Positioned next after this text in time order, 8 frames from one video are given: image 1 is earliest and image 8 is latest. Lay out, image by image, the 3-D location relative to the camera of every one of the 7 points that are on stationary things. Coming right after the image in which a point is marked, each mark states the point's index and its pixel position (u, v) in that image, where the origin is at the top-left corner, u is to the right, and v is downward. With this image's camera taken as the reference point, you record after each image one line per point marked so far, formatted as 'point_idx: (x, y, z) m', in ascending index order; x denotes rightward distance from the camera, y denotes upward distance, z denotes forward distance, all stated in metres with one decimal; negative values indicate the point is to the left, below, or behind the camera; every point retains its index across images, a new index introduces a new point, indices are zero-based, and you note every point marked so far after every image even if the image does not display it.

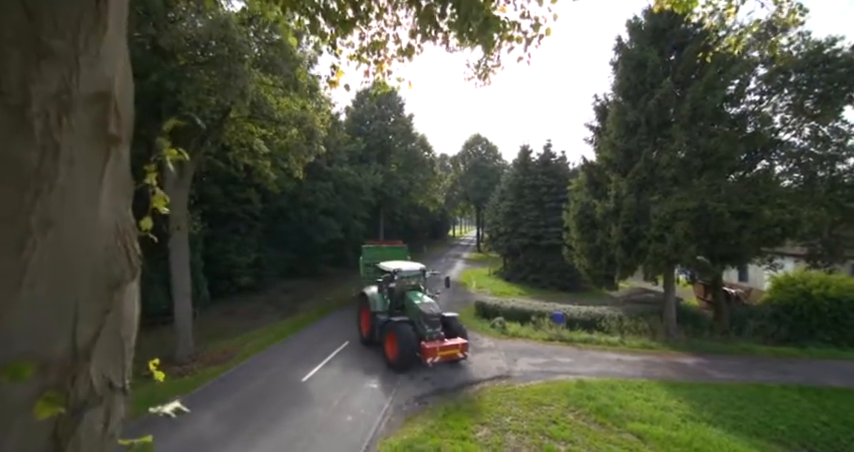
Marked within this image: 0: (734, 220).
0: (+11.8, +0.3, +13.3) m
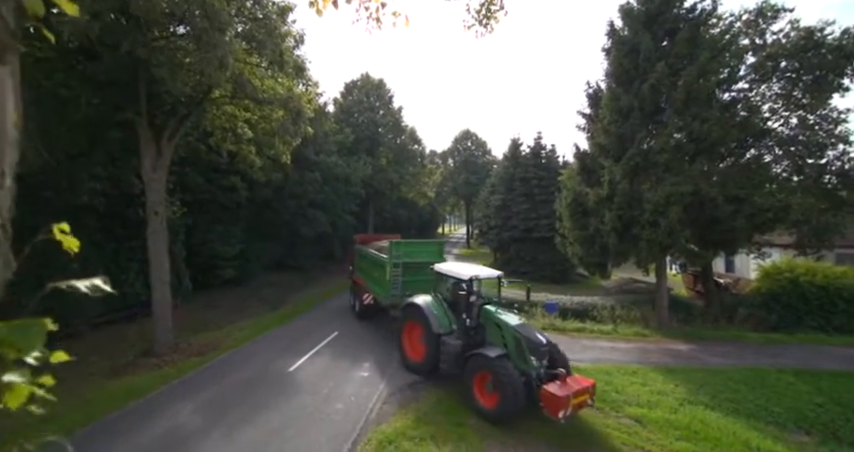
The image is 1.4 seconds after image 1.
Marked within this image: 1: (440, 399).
0: (+11.4, +0.8, +13.3) m
1: (+0.3, -4.7, +9.4) m
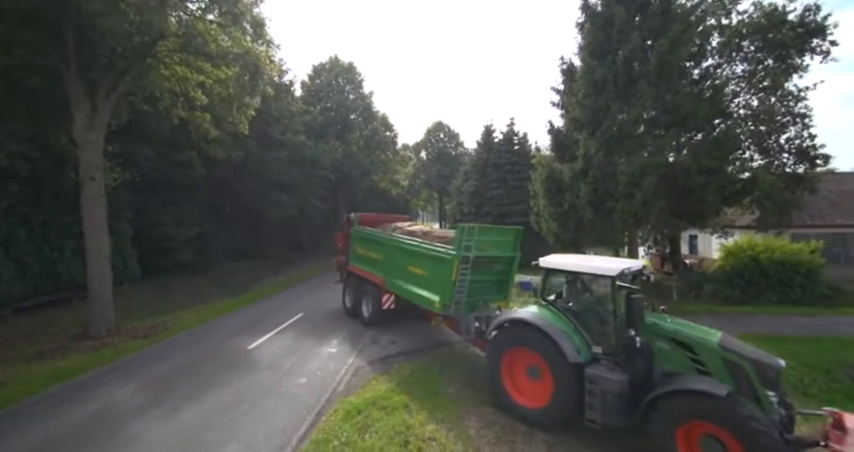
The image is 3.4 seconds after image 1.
0: (+10.4, +1.9, +13.5) m
1: (-0.3, -3.6, +8.7) m
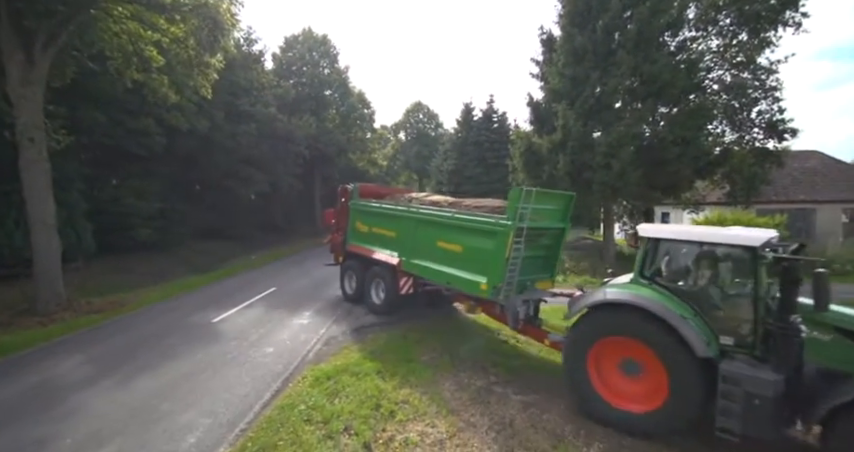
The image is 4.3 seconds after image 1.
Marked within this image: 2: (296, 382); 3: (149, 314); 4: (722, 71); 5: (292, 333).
0: (+9.6, +3.0, +13.5) m
1: (-0.9, -2.7, +8.4) m
2: (-2.4, -2.8, +6.4) m
3: (-8.0, -2.5, +10.2) m
4: (+13.4, +7.0, +16.0) m
5: (-3.3, -2.6, +8.7) m
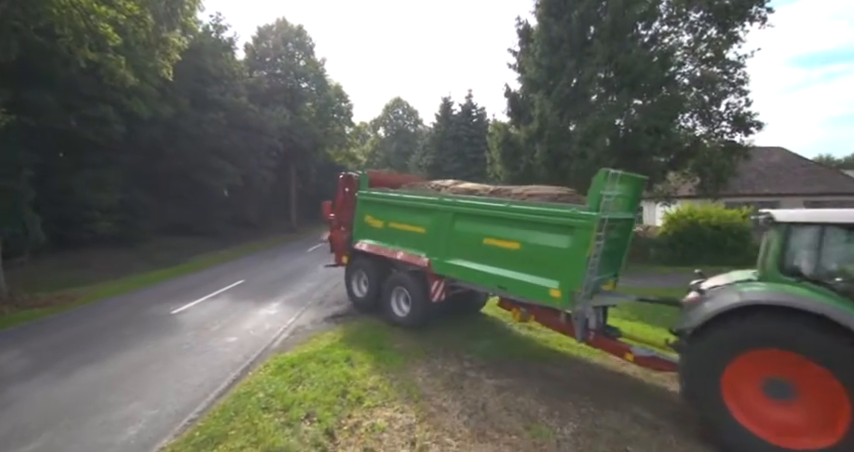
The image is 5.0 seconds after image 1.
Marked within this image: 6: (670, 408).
0: (+8.6, +3.5, +13.7) m
1: (-1.5, -2.4, +8.1) m
2: (-2.9, -2.4, +6.0) m
3: (-8.7, -2.2, +9.4) m
4: (+12.3, +7.5, +16.4) m
5: (-4.0, -2.3, +8.3) m
6: (+3.5, -2.7, +5.2) m
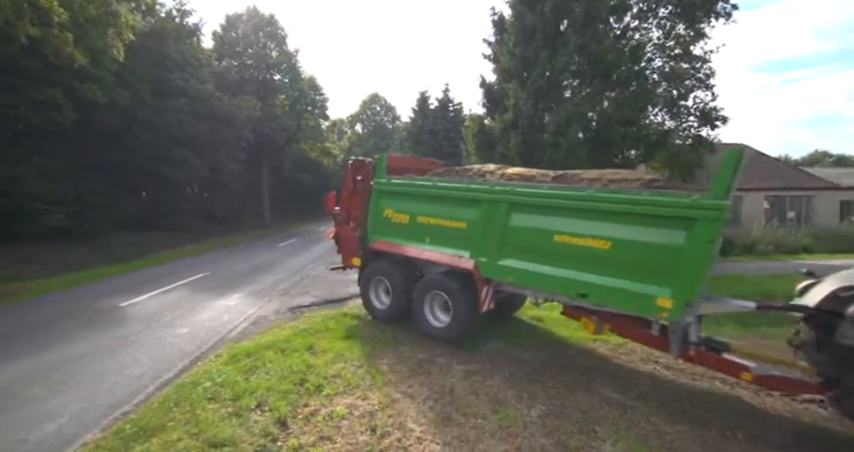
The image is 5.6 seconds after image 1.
0: (+7.6, +3.9, +13.9) m
1: (-2.2, -2.0, +7.7) m
2: (-3.4, -2.1, +5.5) m
3: (-9.4, -1.9, +8.6) m
4: (+11.1, +7.9, +16.7) m
5: (-4.6, -1.9, +7.7) m
6: (+3.0, -2.3, +5.1) m
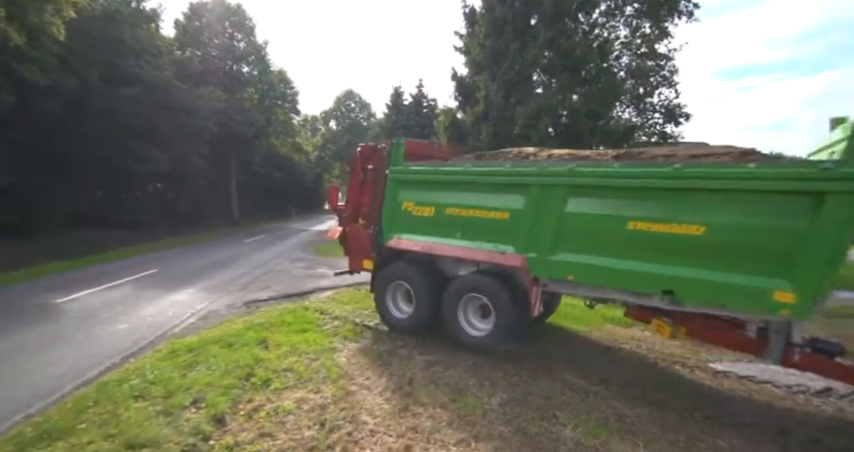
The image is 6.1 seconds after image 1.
0: (+6.4, +4.2, +14.0) m
1: (-2.9, -1.8, +7.2) m
2: (-4.0, -1.8, +5.0) m
3: (-10.2, -1.7, +7.8) m
4: (+9.7, +8.2, +17.1) m
5: (-5.4, -1.7, +7.2) m
6: (+2.4, -2.1, +5.0) m
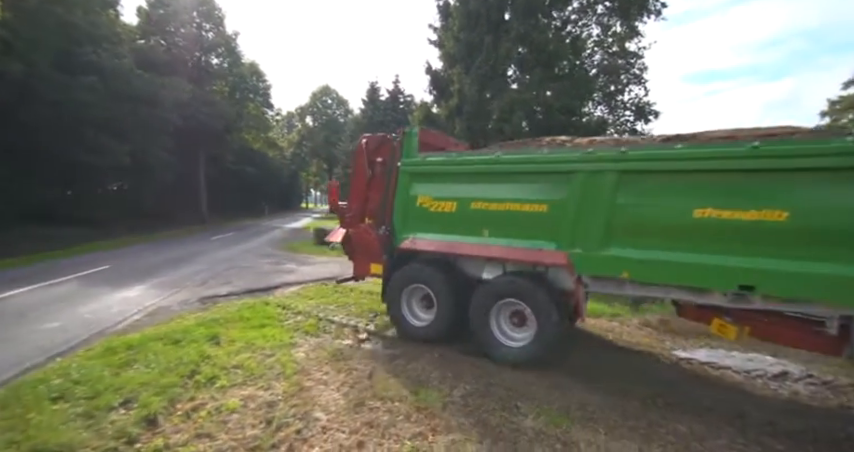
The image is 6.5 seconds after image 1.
0: (+5.4, +4.4, +14.1) m
1: (-3.6, -1.6, +6.8) m
2: (-4.5, -1.7, +4.5) m
3: (-10.9, -1.5, +7.0) m
4: (+8.5, +8.4, +17.3) m
5: (-6.0, -1.5, +6.6) m
6: (+1.9, -1.8, +4.9) m
